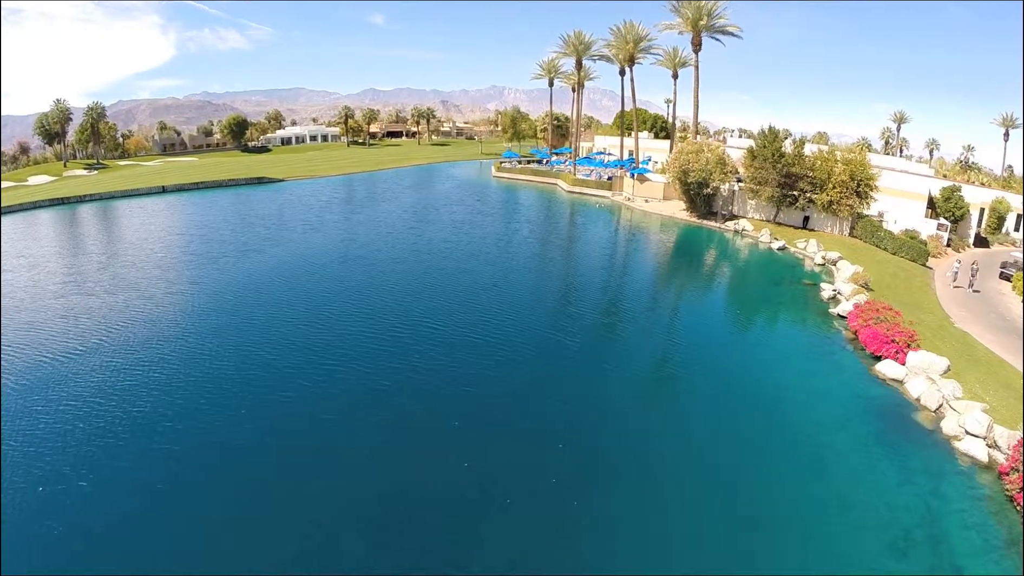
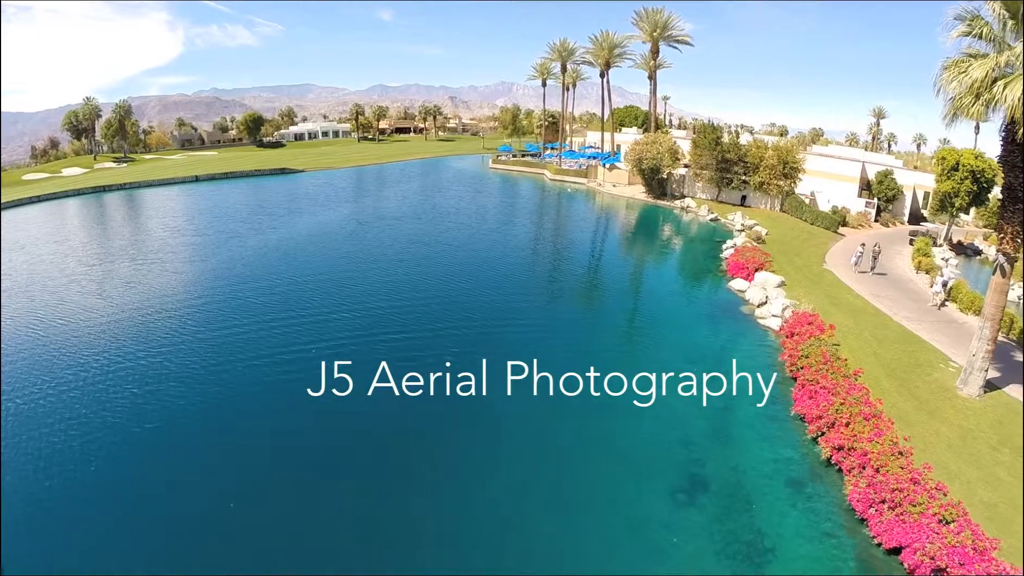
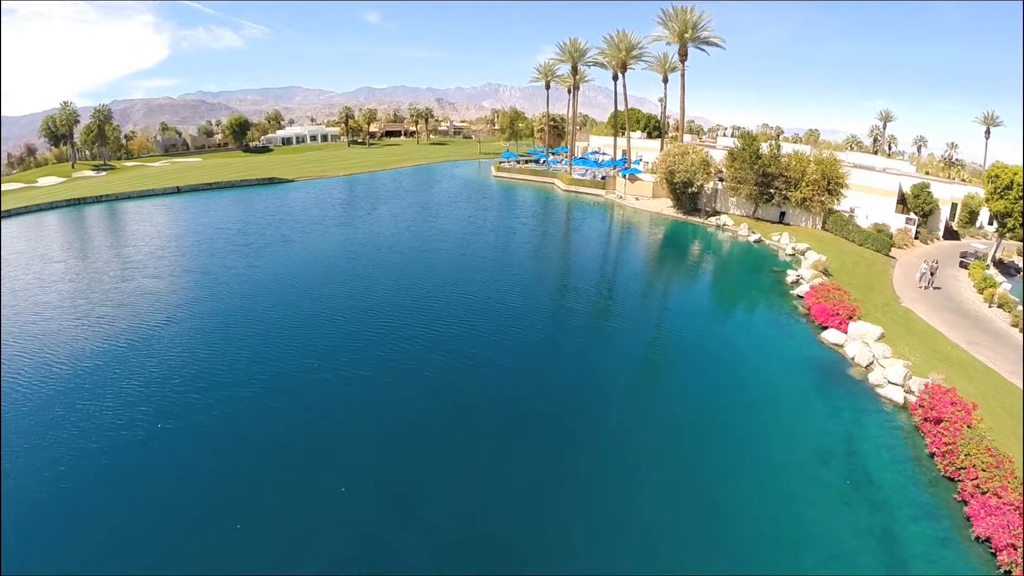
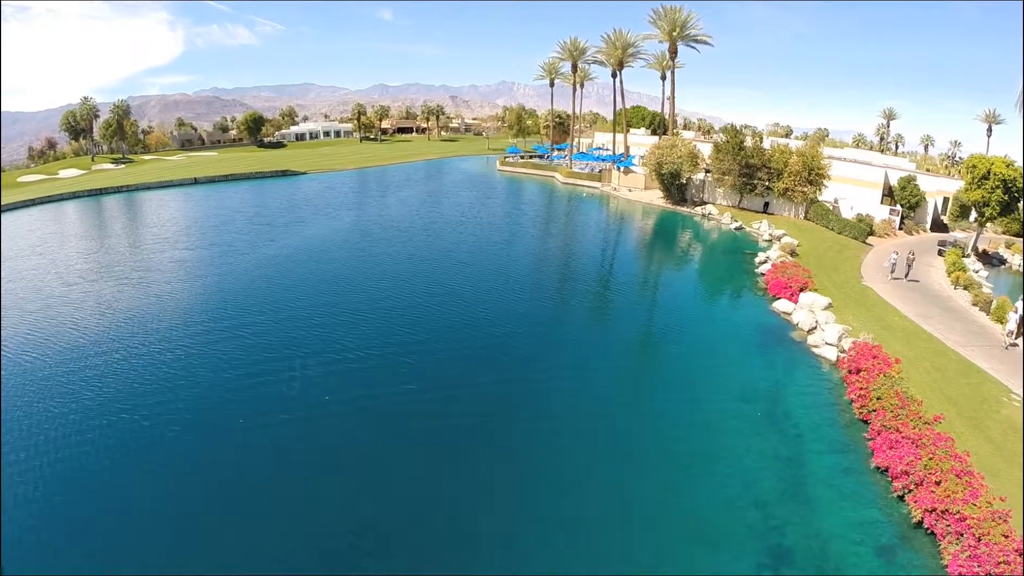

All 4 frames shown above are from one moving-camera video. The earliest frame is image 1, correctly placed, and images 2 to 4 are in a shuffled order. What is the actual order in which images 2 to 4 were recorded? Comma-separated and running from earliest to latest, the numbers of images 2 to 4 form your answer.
3, 4, 2
